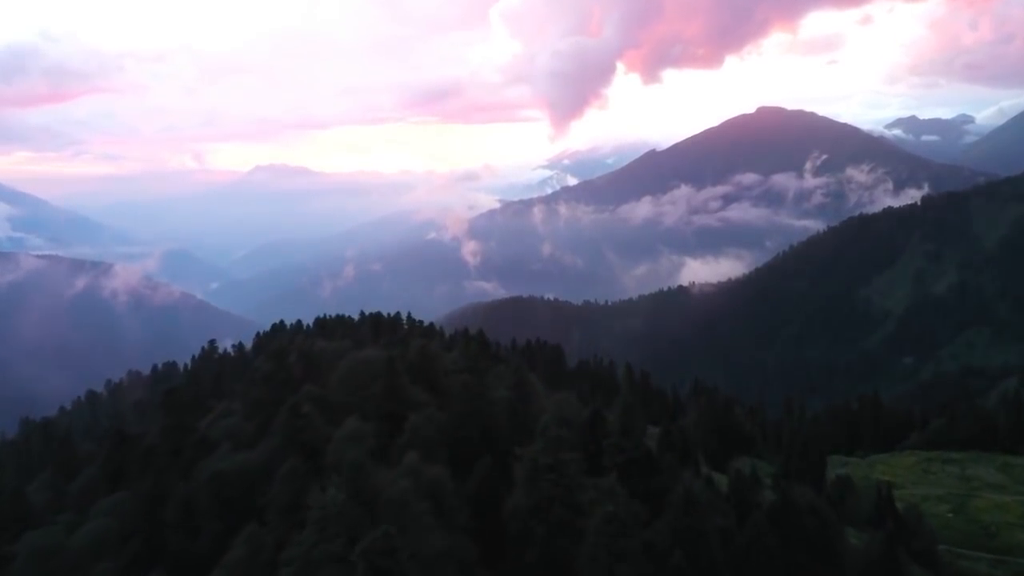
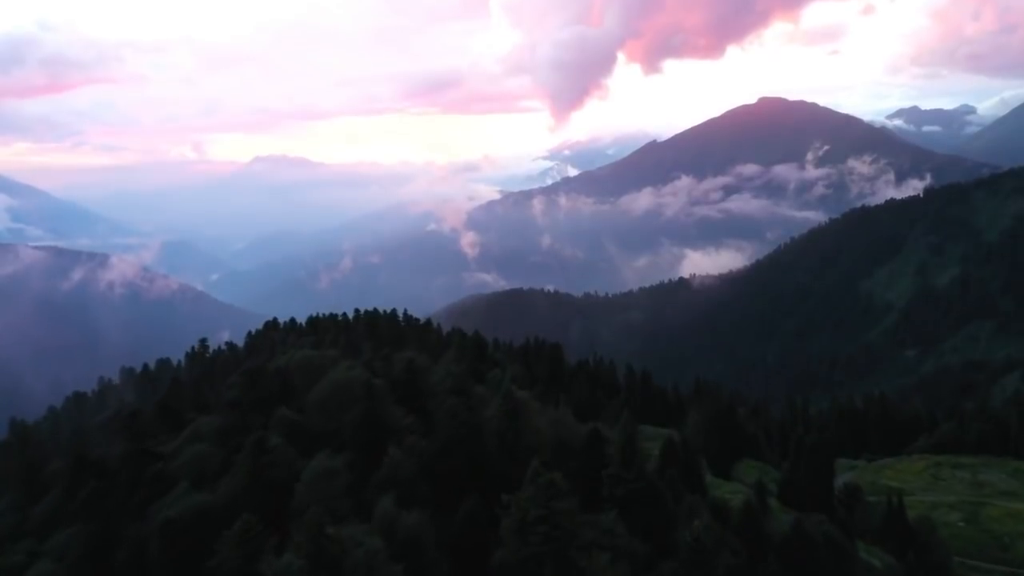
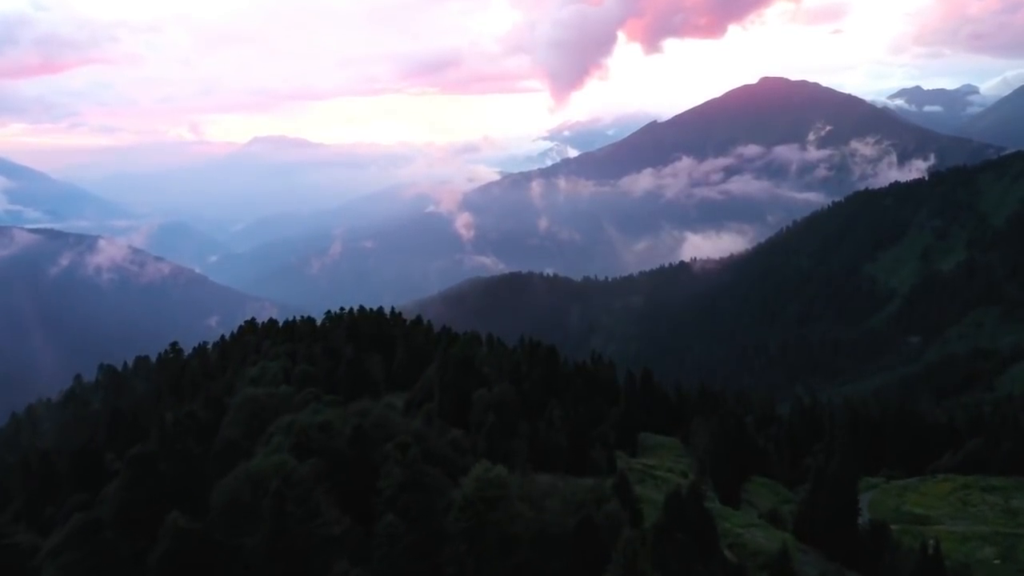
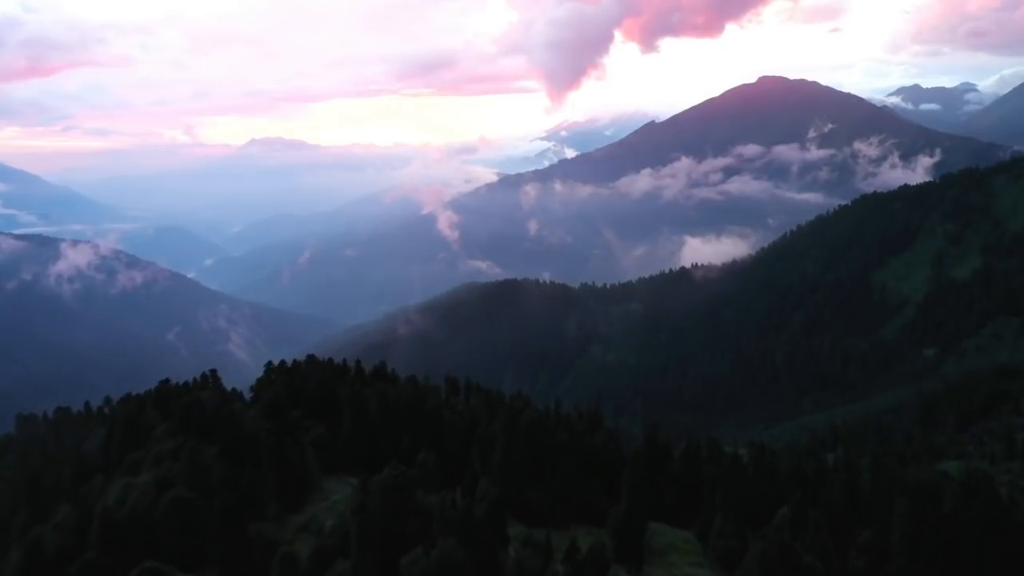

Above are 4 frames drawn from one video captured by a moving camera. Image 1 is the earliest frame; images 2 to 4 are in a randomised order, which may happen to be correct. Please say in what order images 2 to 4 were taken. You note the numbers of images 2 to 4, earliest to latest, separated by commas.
2, 3, 4
